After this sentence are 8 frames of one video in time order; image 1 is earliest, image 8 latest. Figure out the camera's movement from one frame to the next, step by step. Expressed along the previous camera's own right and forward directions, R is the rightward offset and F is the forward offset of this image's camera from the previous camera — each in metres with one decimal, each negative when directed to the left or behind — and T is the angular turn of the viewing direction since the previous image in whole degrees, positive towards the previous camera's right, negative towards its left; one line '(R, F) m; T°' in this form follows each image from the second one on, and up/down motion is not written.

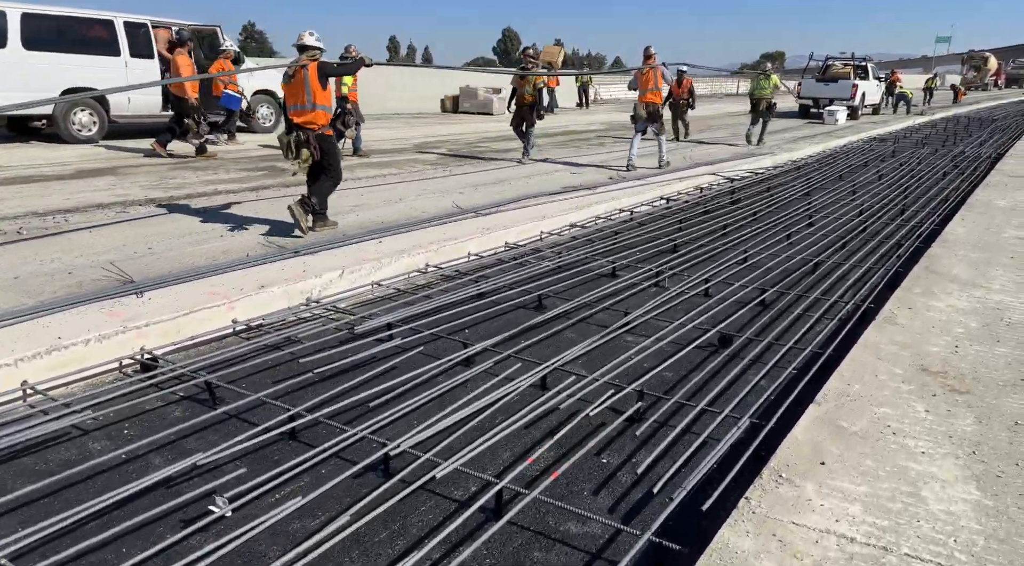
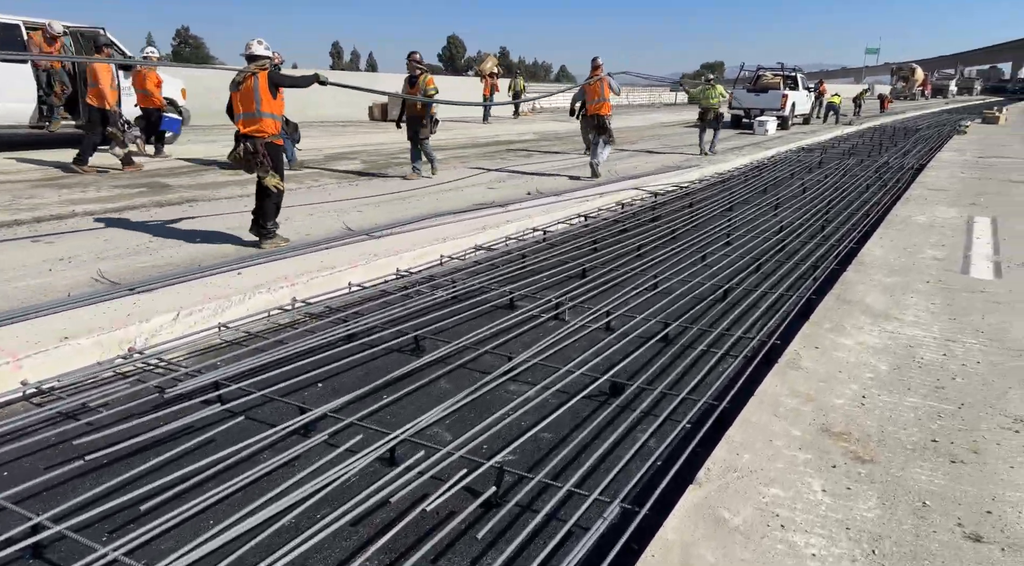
(+0.4, +0.5) m; +4°
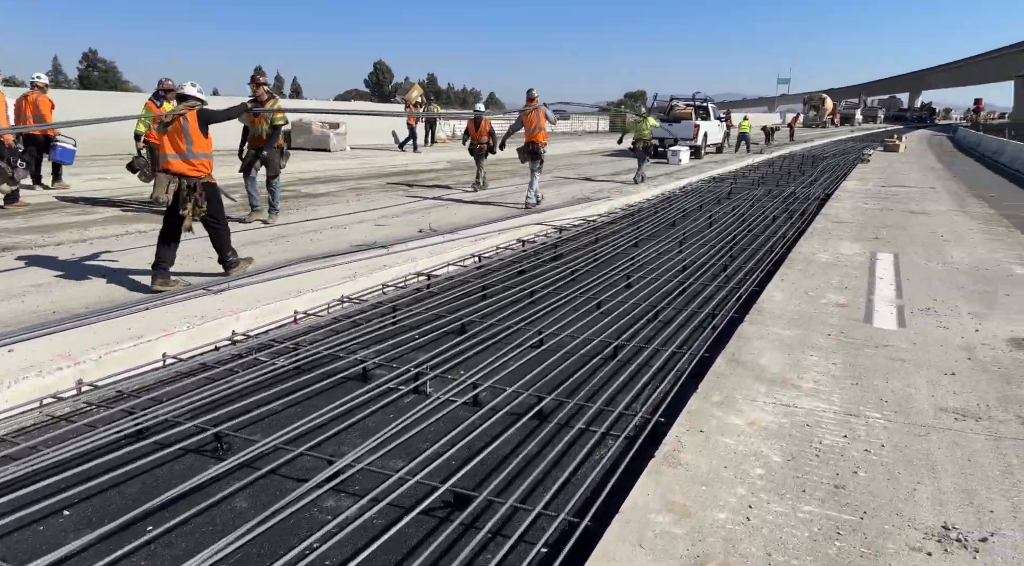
(+0.5, +0.6) m; +6°
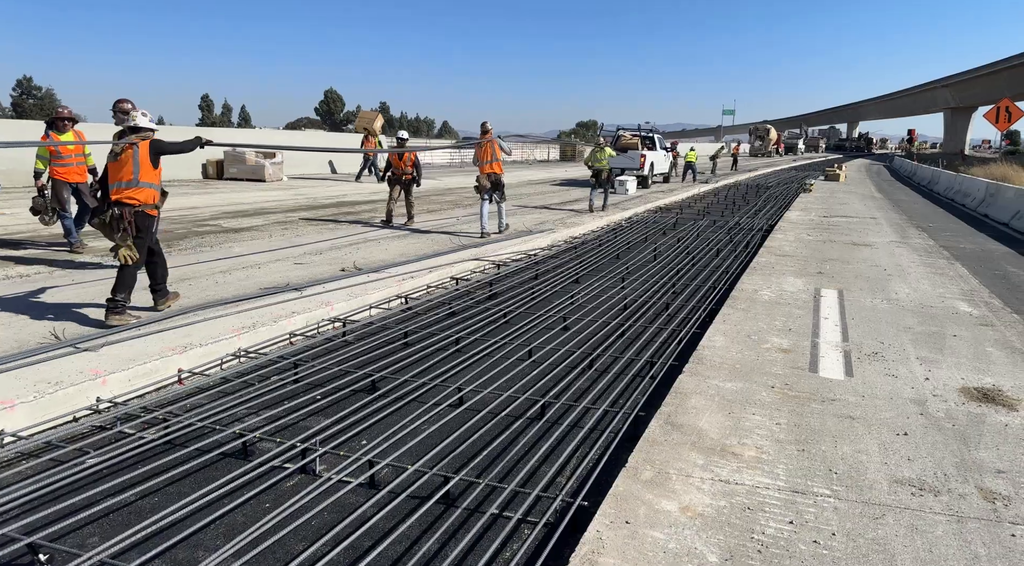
(+0.2, +0.4) m; +4°
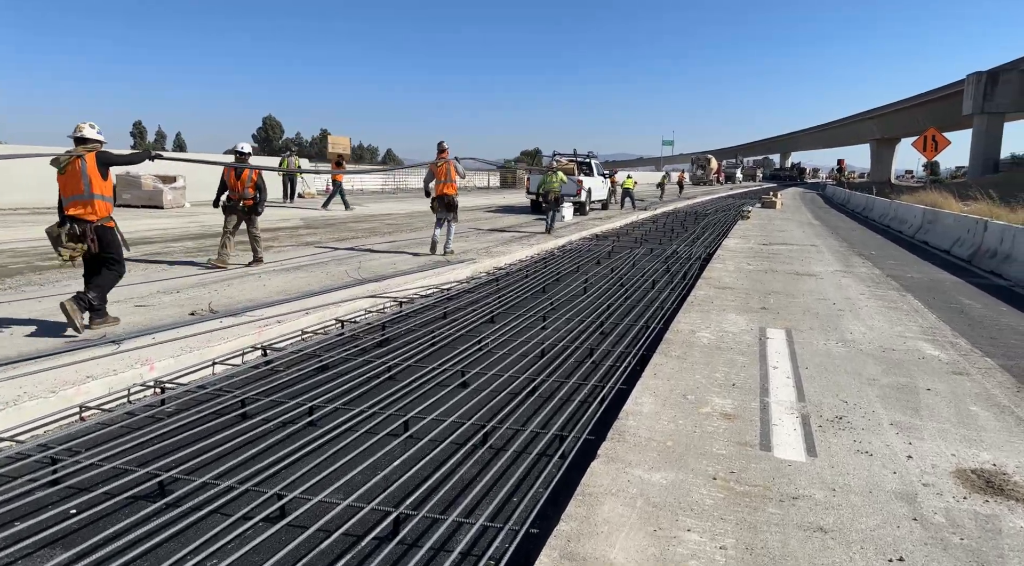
(+0.4, +1.1) m; +4°
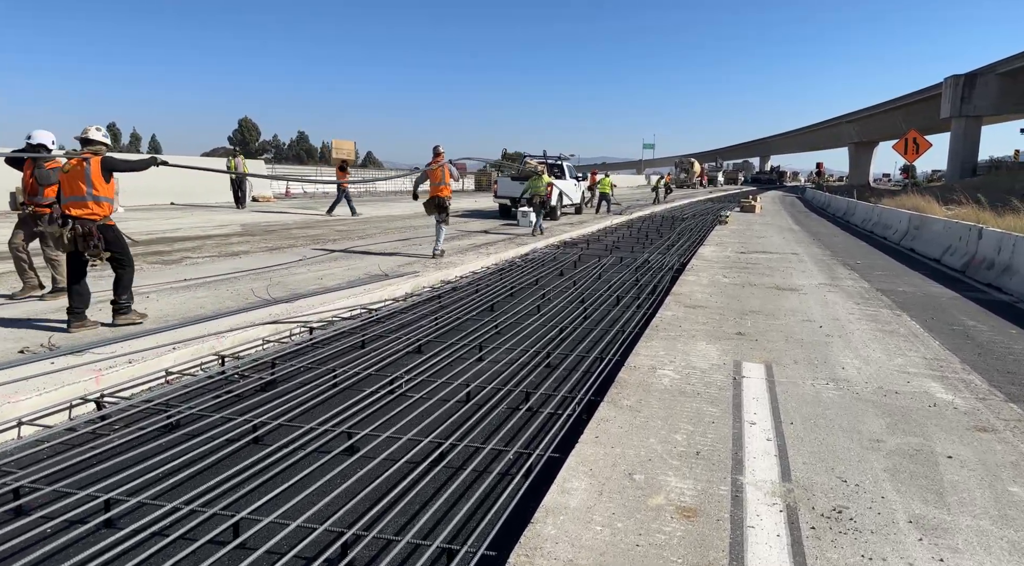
(+0.4, +1.1) m; +1°
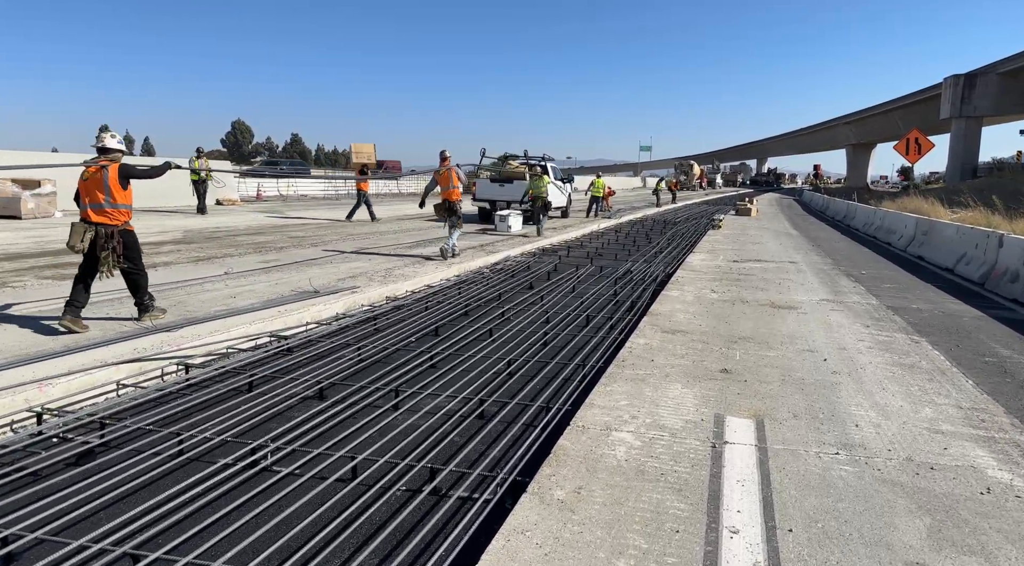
(+0.5, +1.2) m; 0°
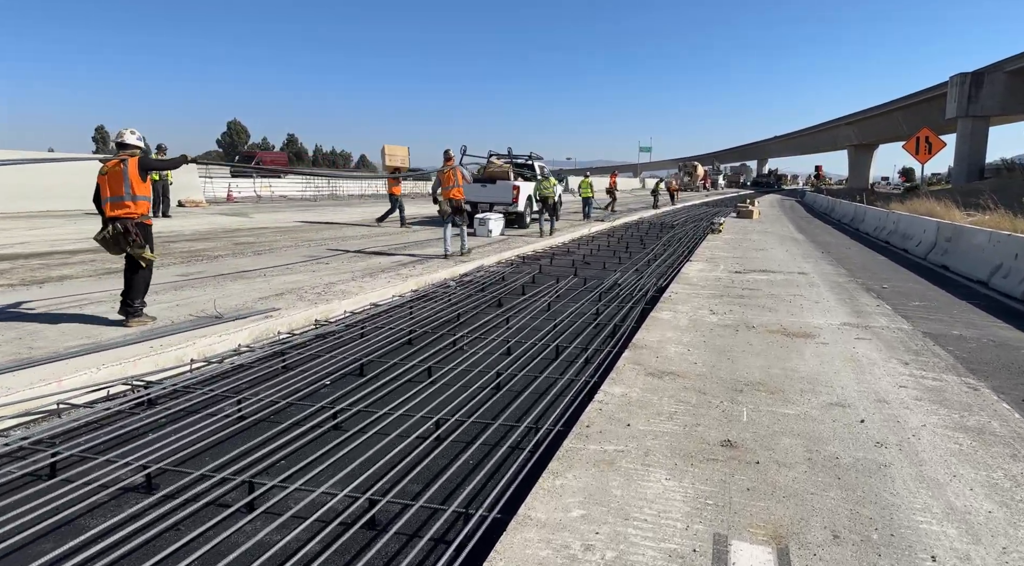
(+0.4, +1.4) m; 0°
